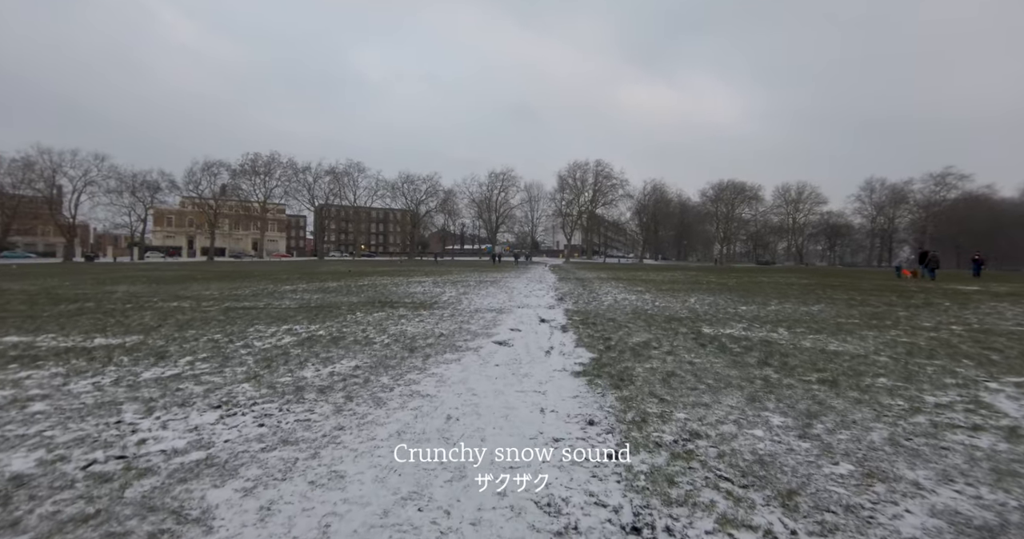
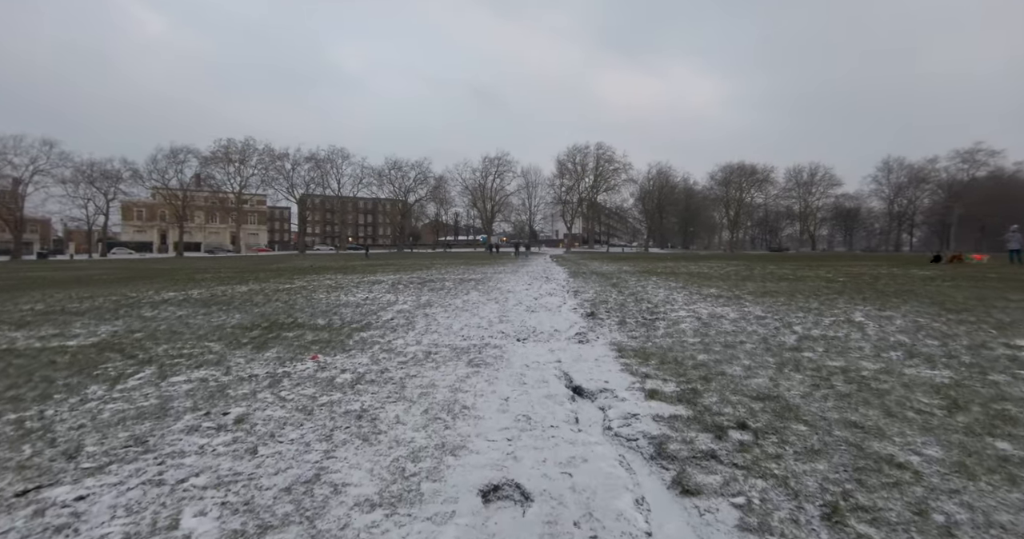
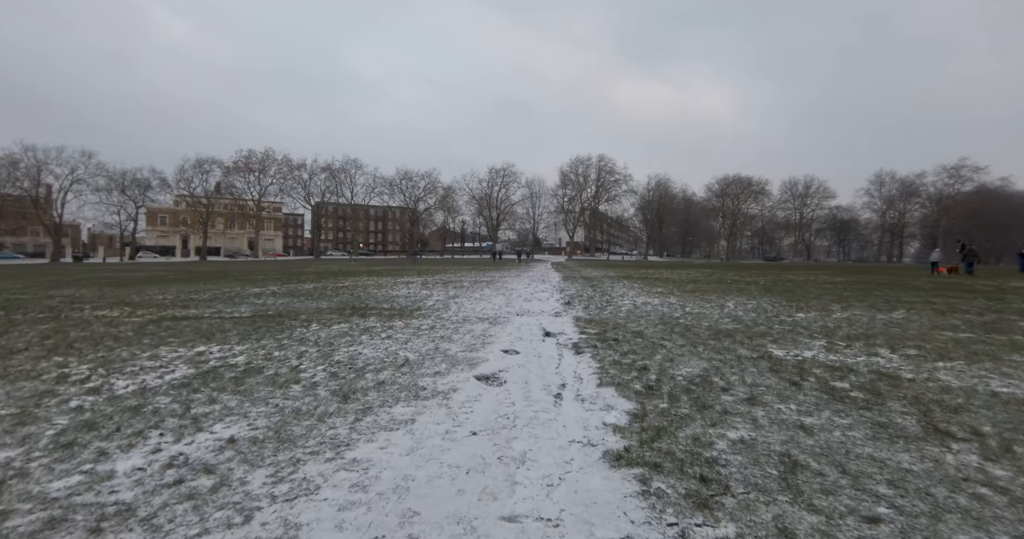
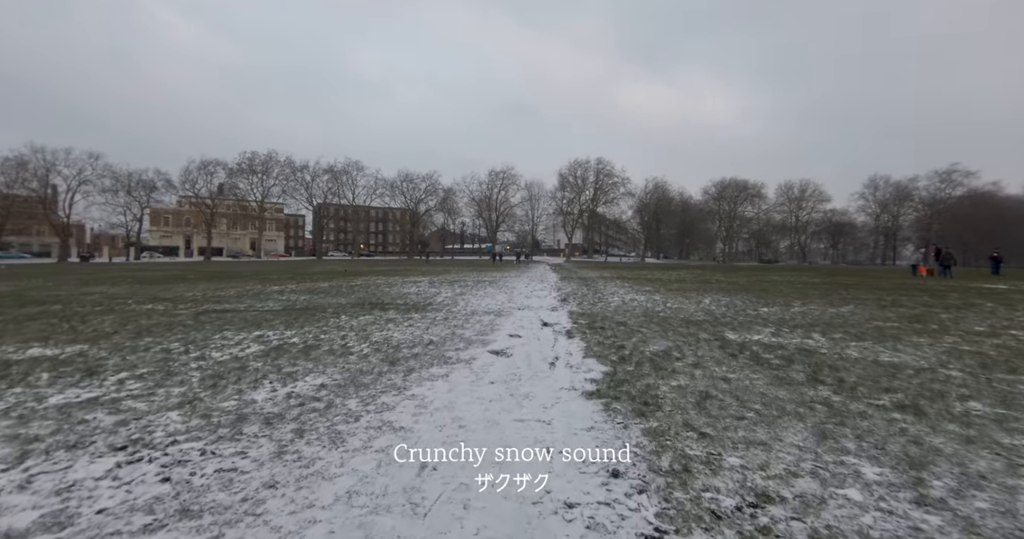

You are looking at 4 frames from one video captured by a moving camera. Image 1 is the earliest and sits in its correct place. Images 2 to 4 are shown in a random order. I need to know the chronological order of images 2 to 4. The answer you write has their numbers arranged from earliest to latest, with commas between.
4, 3, 2
